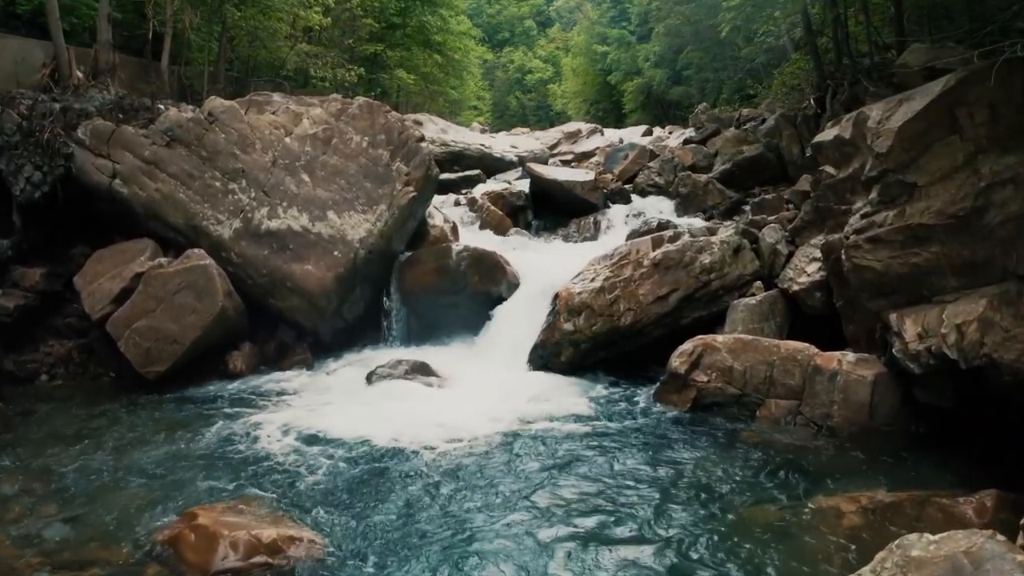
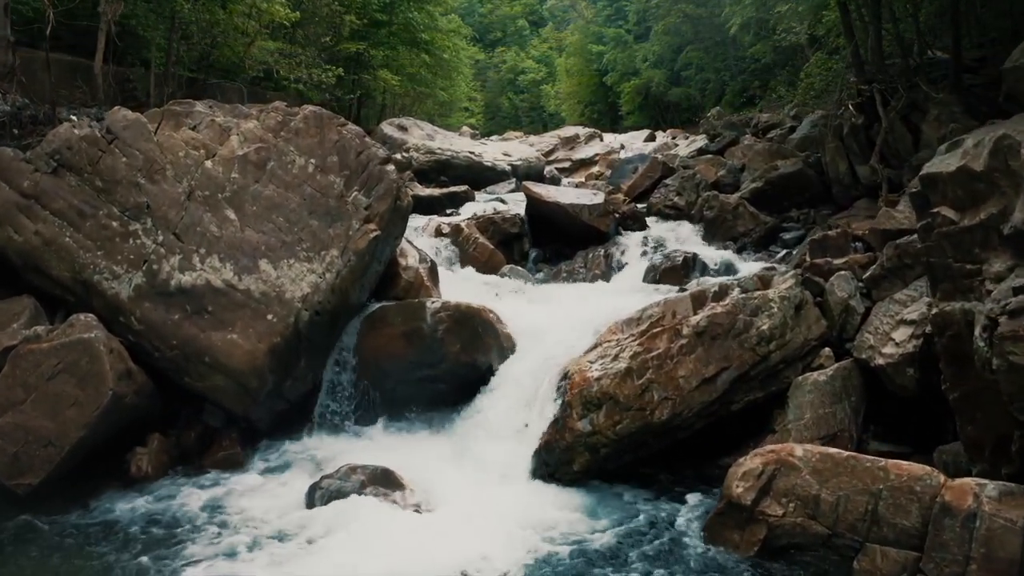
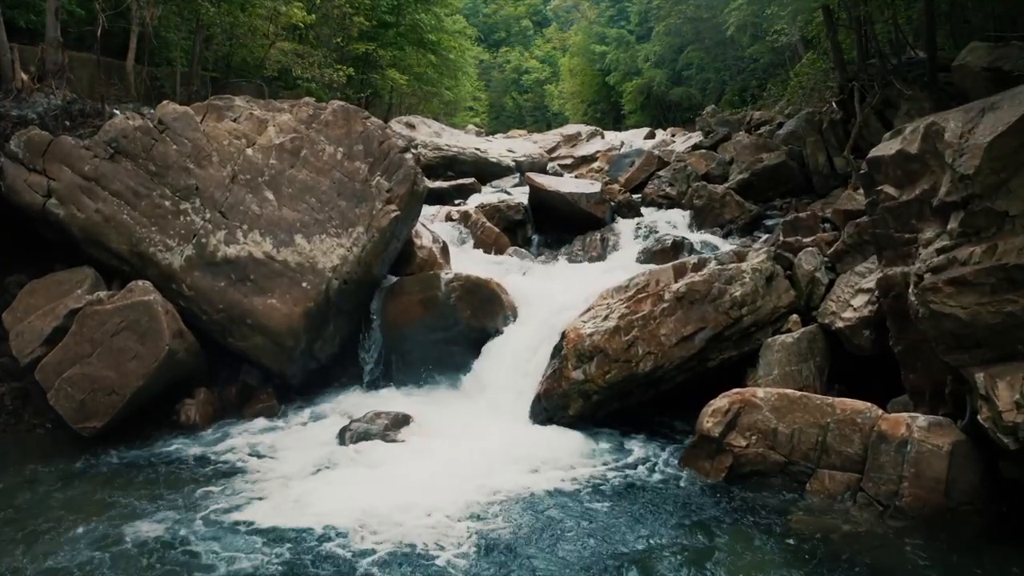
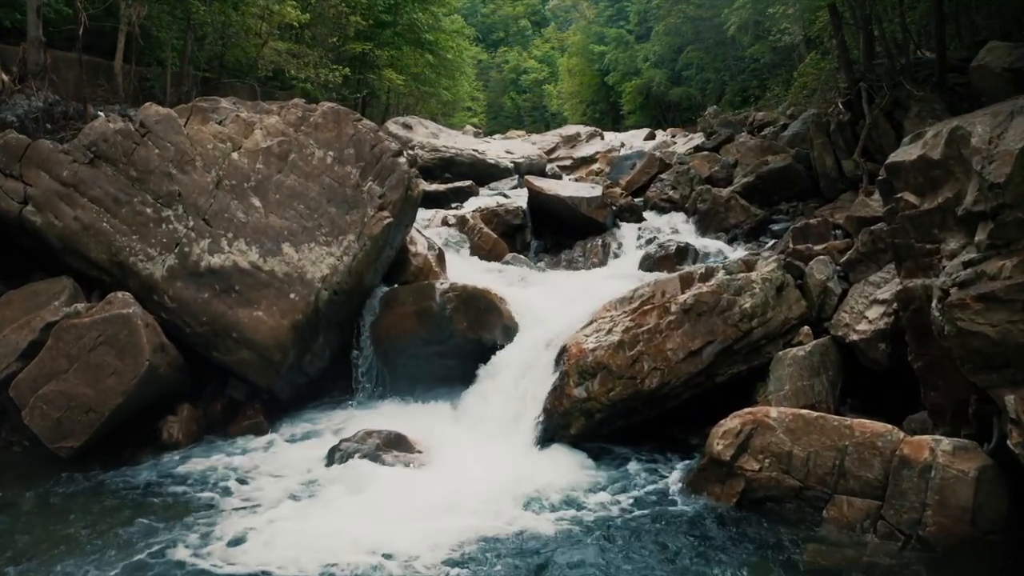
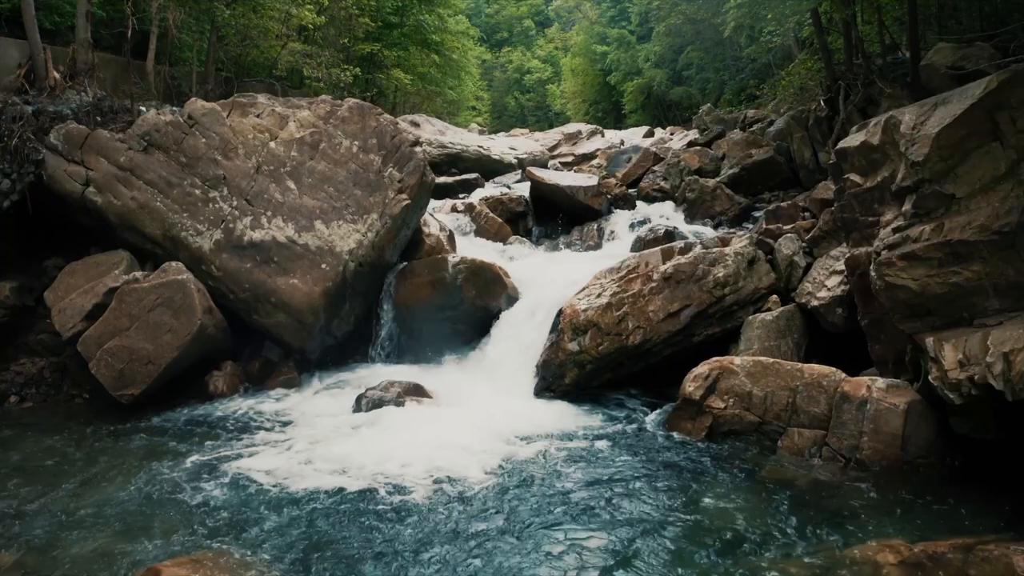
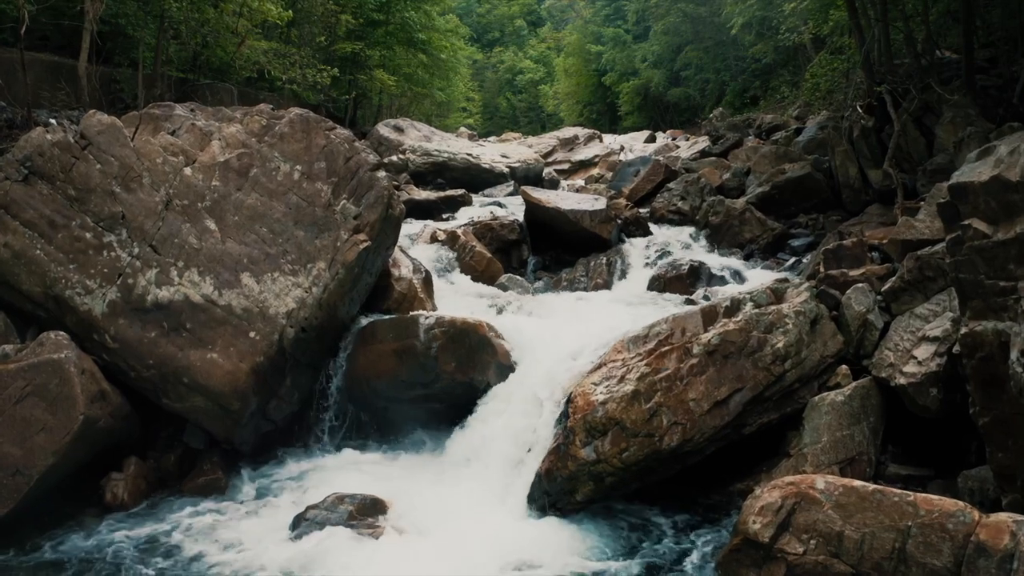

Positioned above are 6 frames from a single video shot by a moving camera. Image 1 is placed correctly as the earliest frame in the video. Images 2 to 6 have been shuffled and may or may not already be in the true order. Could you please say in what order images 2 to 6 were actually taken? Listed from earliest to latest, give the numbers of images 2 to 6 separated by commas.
5, 3, 4, 2, 6
